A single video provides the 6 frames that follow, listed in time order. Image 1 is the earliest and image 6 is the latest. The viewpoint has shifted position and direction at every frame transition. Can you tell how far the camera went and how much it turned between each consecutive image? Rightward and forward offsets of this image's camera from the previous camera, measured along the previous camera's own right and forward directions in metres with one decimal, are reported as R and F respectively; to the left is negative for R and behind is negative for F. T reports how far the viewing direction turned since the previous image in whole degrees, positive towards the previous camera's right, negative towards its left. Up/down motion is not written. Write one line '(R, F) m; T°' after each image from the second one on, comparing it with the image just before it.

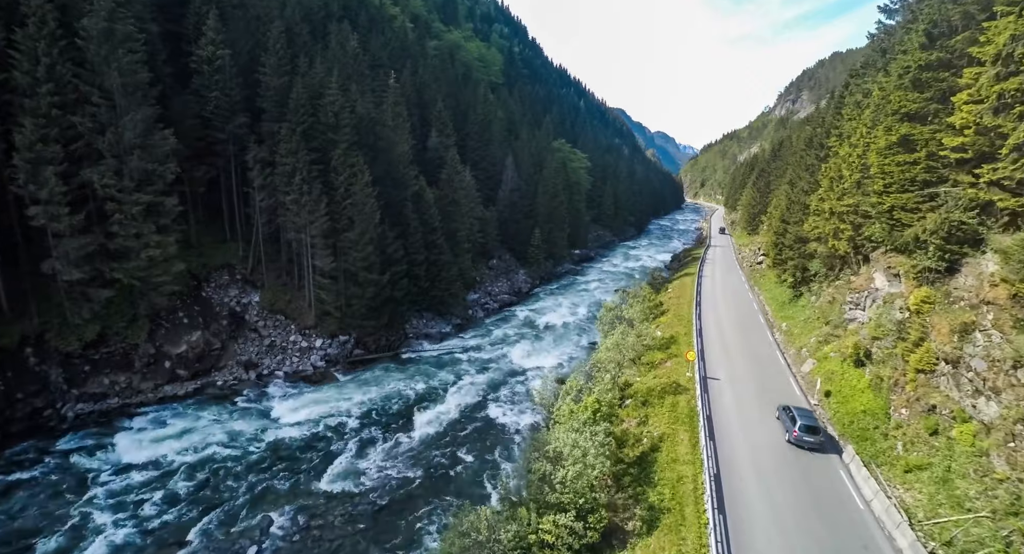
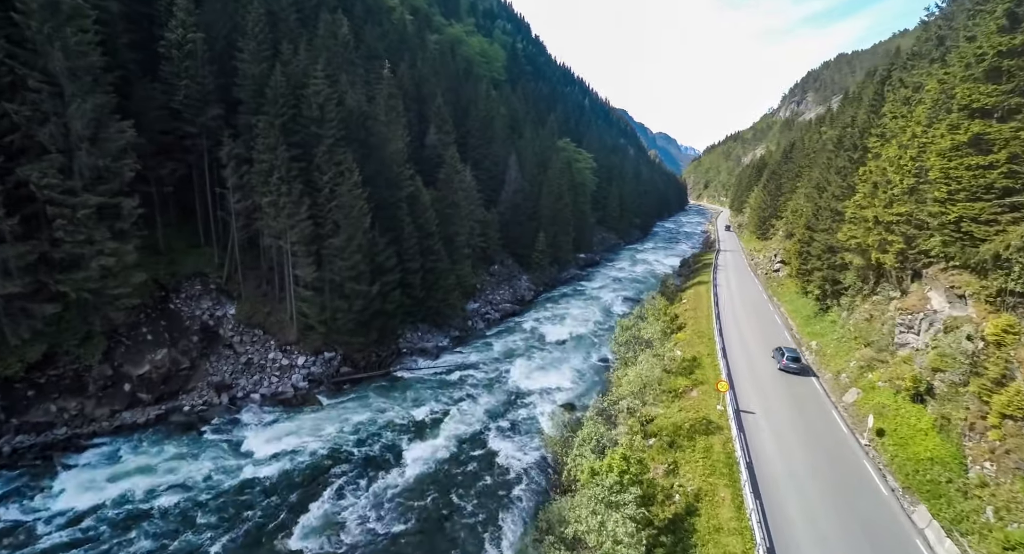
(-0.3, +3.2) m; 0°
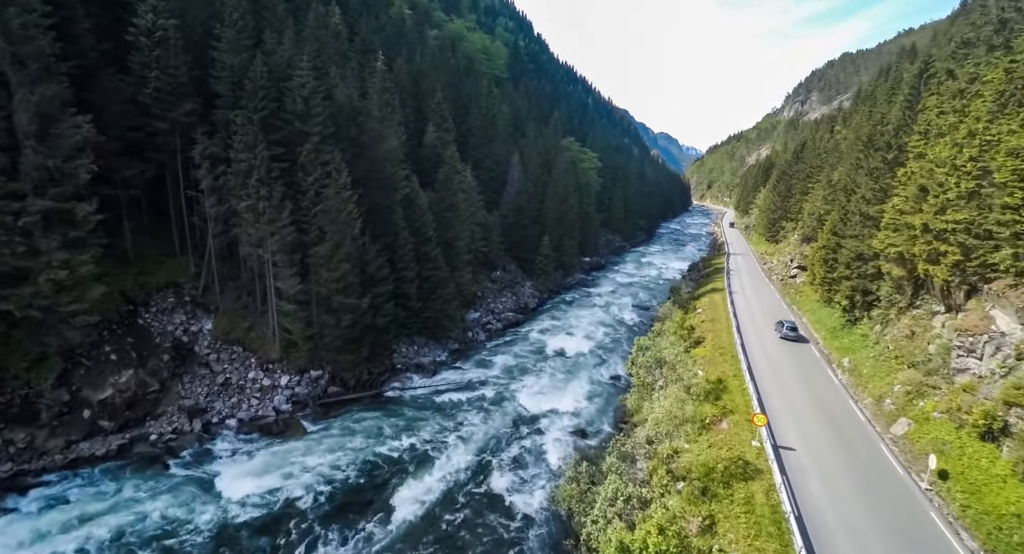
(-0.2, +2.7) m; 0°
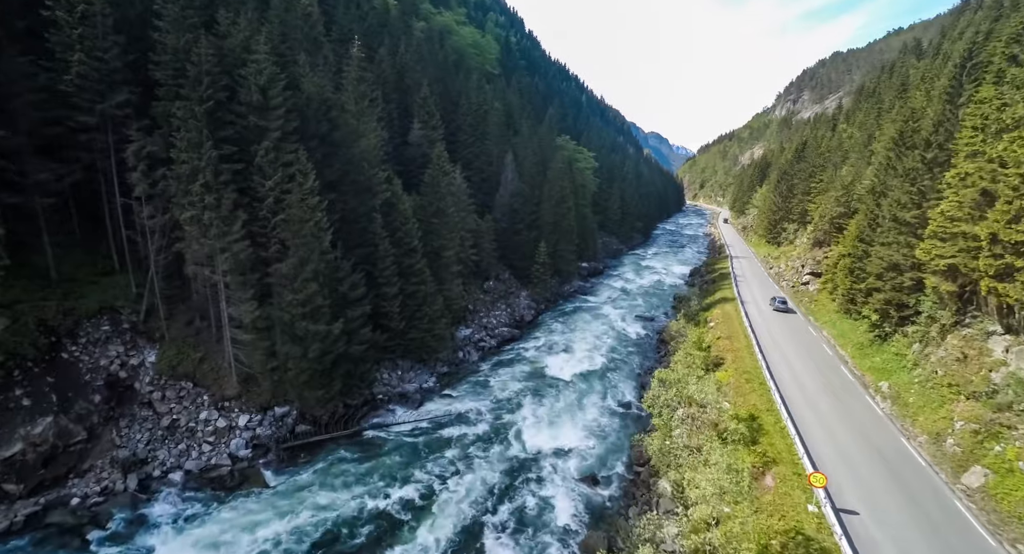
(-0.3, +3.8) m; +1°
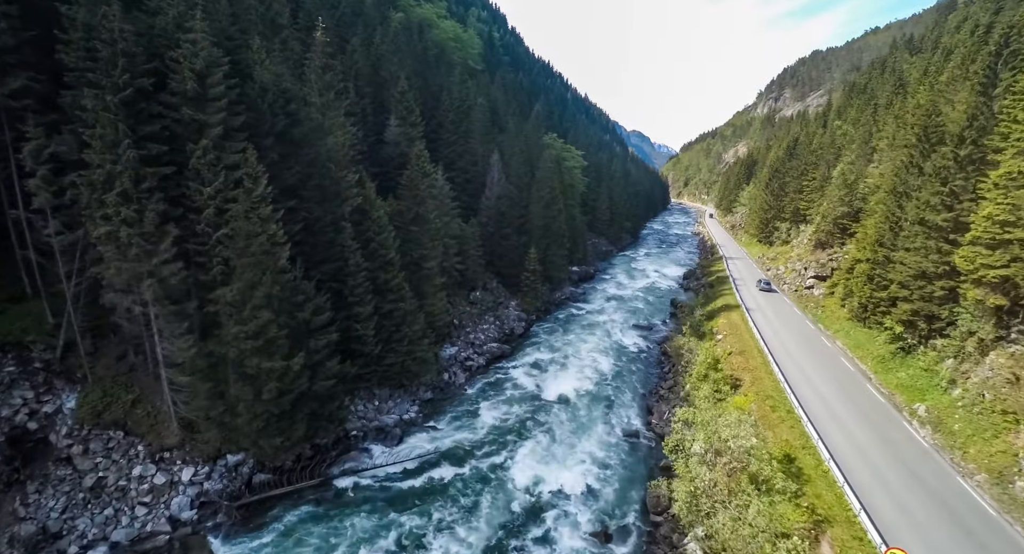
(-0.4, +3.4) m; +2°
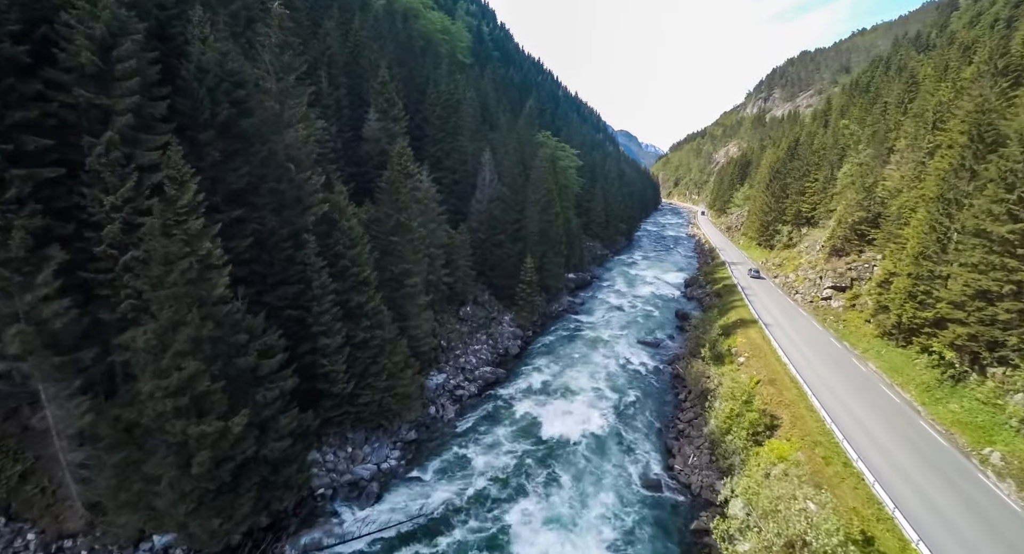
(-0.6, +4.2) m; +2°
